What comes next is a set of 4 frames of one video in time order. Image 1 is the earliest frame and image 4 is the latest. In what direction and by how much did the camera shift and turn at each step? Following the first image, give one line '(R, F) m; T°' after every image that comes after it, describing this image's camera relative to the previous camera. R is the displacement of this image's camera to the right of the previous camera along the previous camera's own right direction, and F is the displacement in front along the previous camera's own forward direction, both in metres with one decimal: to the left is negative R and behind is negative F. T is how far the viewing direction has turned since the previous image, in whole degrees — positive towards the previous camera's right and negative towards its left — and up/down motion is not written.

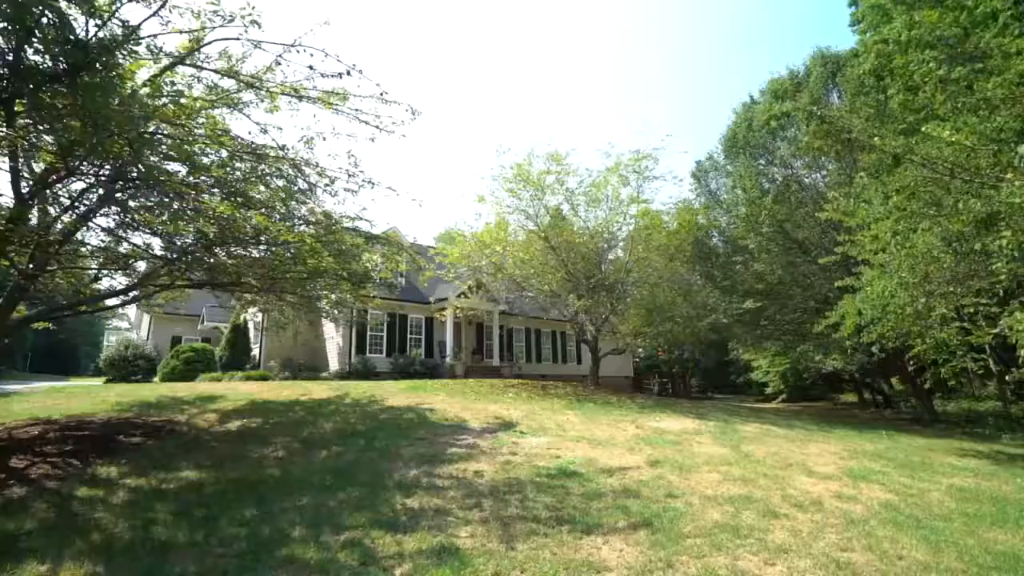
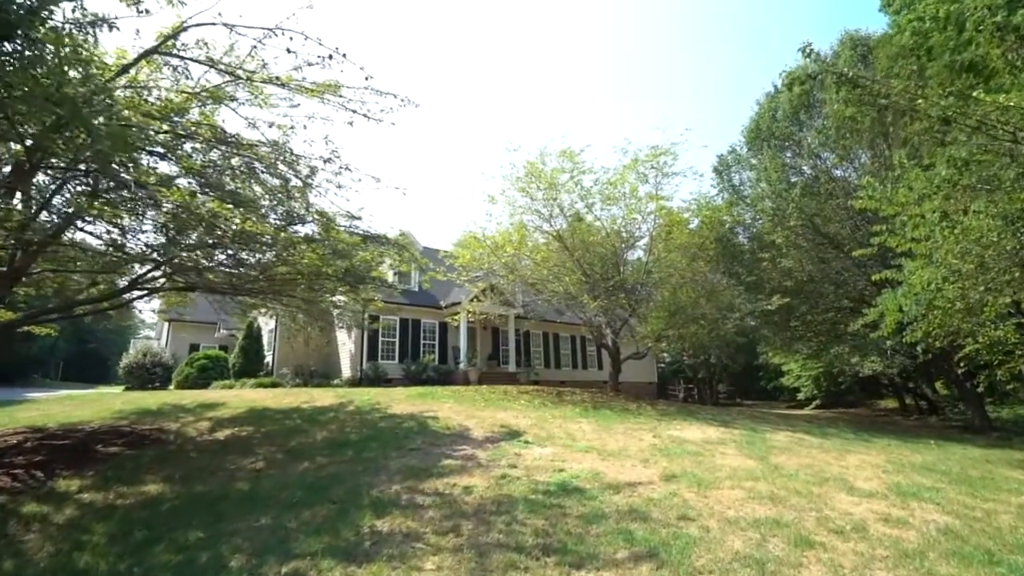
(+0.3, +0.7) m; -2°
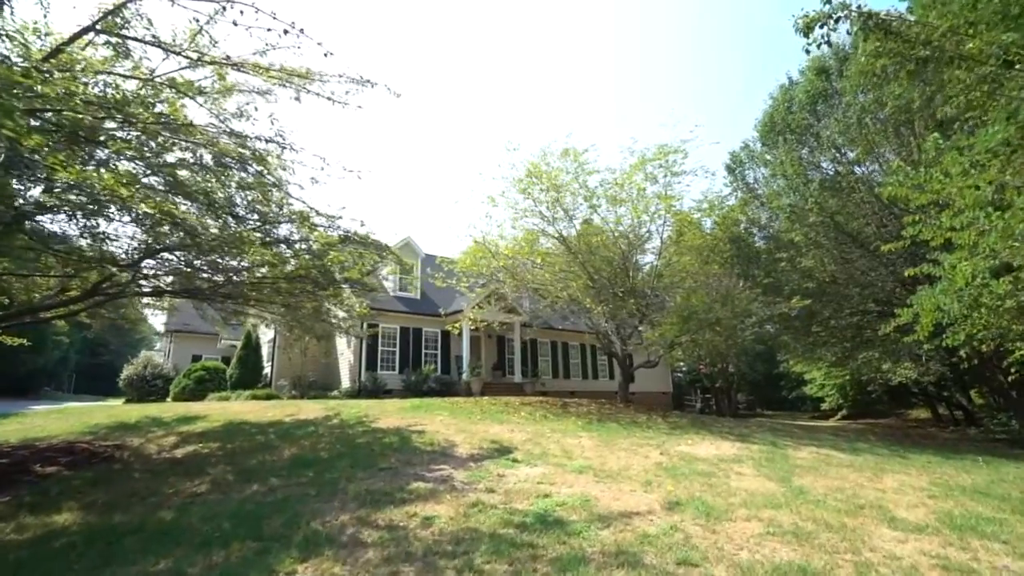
(+0.4, +0.9) m; -2°
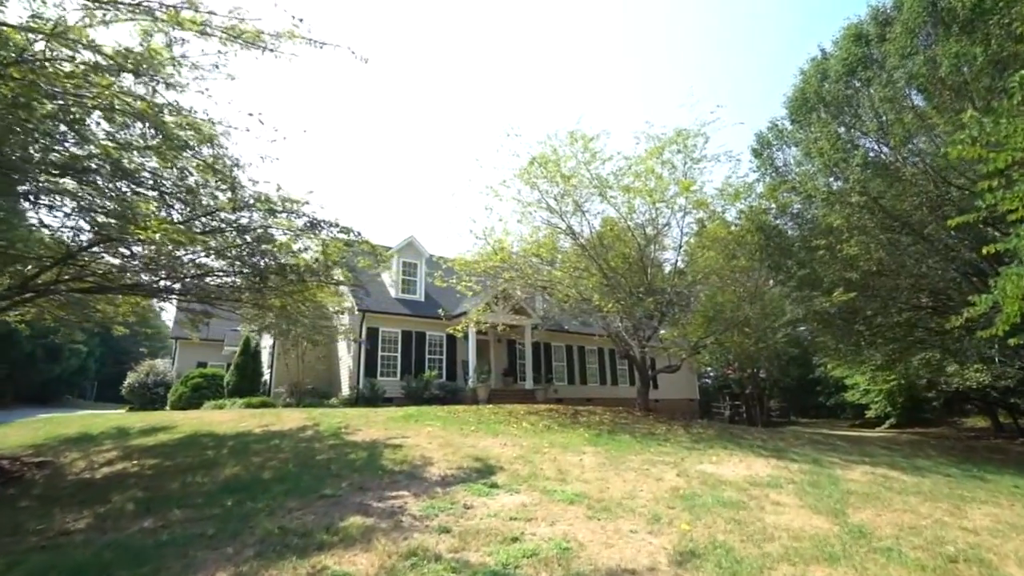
(+0.5, +1.5) m; -2°
